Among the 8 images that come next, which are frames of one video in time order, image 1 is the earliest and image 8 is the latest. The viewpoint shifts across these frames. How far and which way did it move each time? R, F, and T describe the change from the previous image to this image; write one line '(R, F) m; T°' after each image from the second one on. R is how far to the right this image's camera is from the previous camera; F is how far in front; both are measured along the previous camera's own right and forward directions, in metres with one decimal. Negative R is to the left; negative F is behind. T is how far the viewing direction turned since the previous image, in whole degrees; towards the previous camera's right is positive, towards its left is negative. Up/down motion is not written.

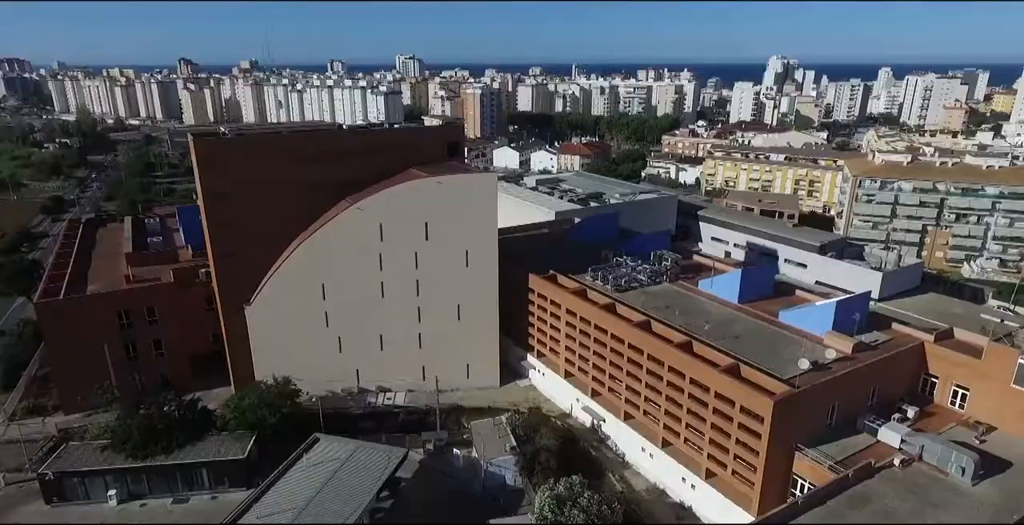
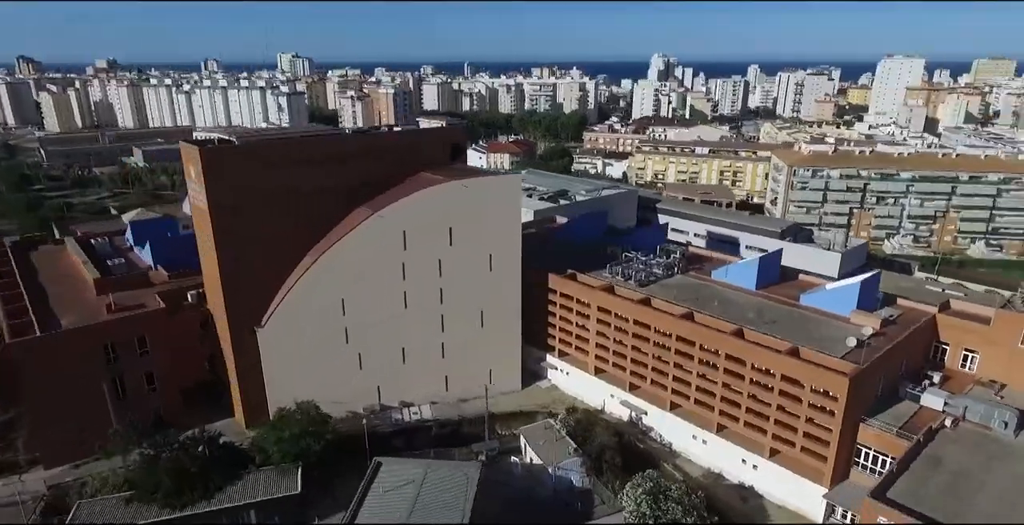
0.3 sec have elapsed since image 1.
(-7.5, +1.0) m; +10°
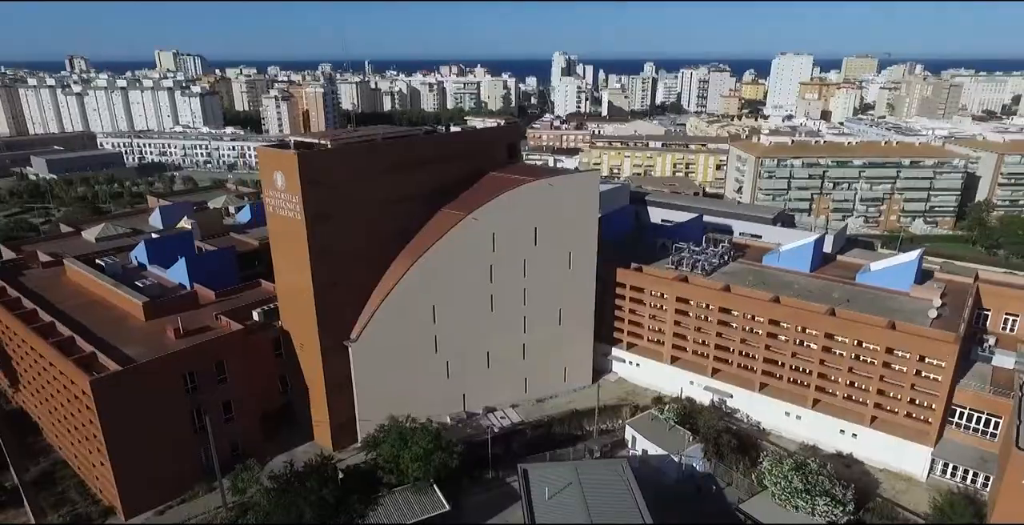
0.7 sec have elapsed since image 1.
(-10.1, +1.0) m; +9°
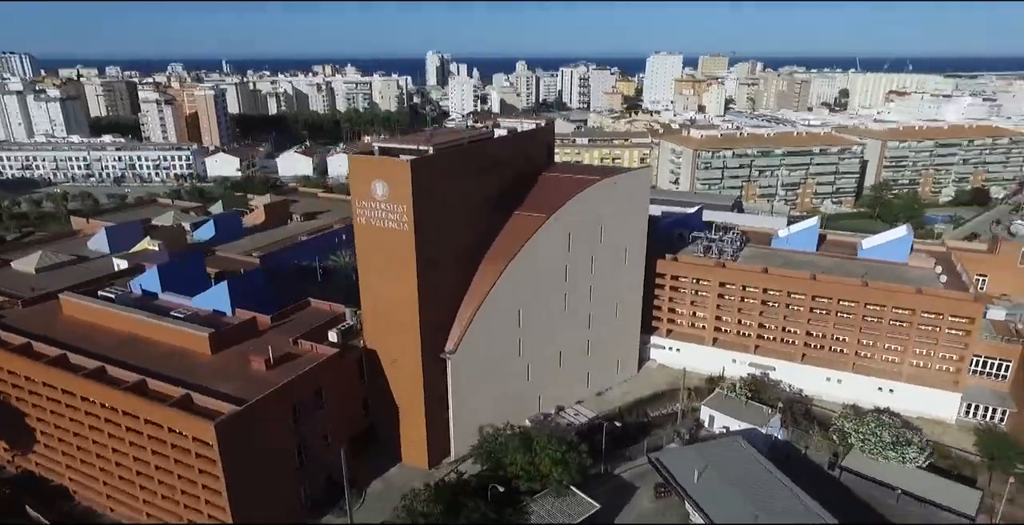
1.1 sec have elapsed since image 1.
(-10.8, +1.0) m; +12°
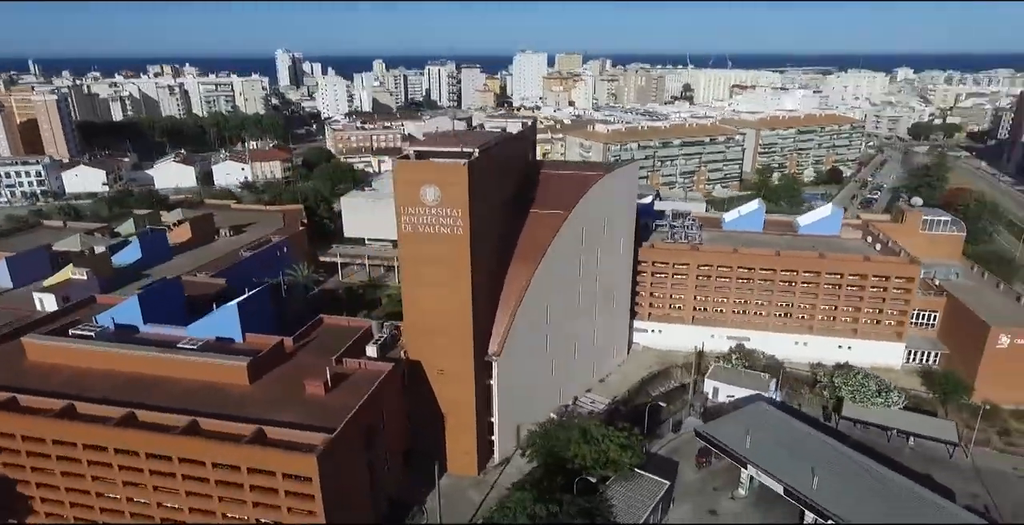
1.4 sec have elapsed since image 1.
(-8.4, +0.7) m; +13°
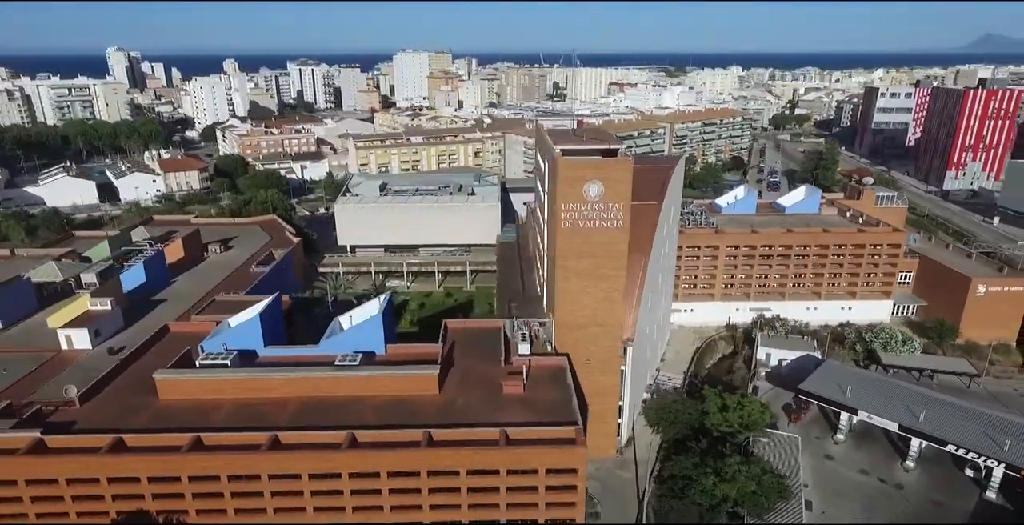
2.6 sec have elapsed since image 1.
(-13.1, +0.4) m; +13°
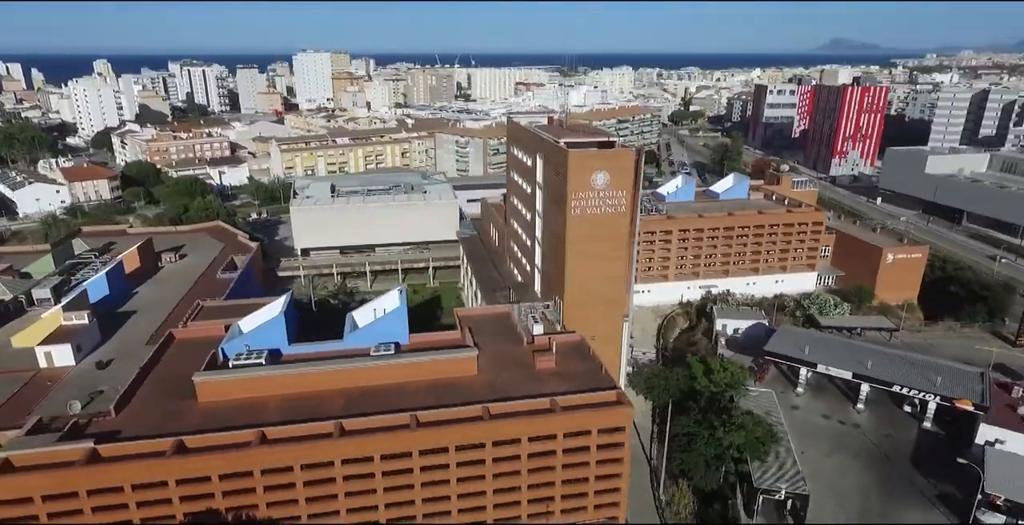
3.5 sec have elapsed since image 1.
(-5.4, -1.5) m; +9°
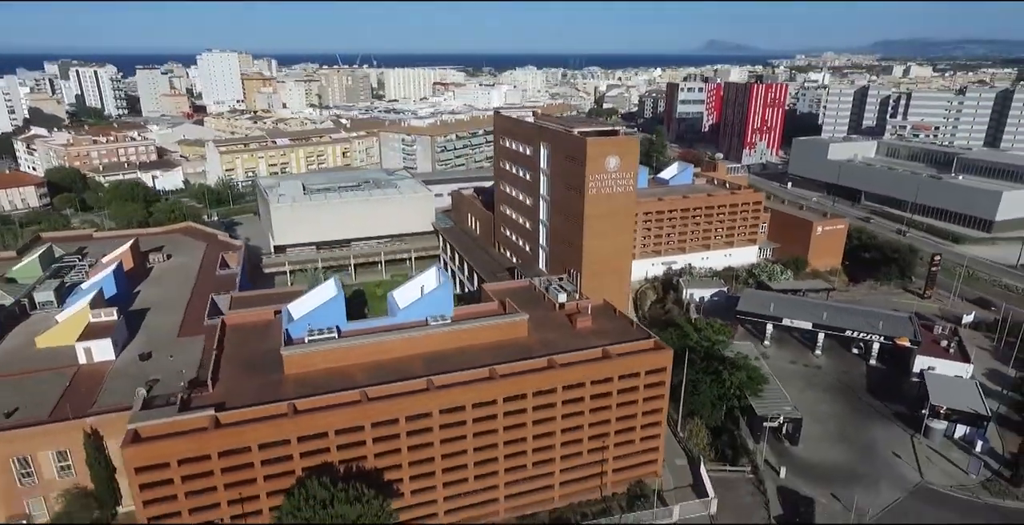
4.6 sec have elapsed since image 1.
(-6.5, -3.0) m; +8°
